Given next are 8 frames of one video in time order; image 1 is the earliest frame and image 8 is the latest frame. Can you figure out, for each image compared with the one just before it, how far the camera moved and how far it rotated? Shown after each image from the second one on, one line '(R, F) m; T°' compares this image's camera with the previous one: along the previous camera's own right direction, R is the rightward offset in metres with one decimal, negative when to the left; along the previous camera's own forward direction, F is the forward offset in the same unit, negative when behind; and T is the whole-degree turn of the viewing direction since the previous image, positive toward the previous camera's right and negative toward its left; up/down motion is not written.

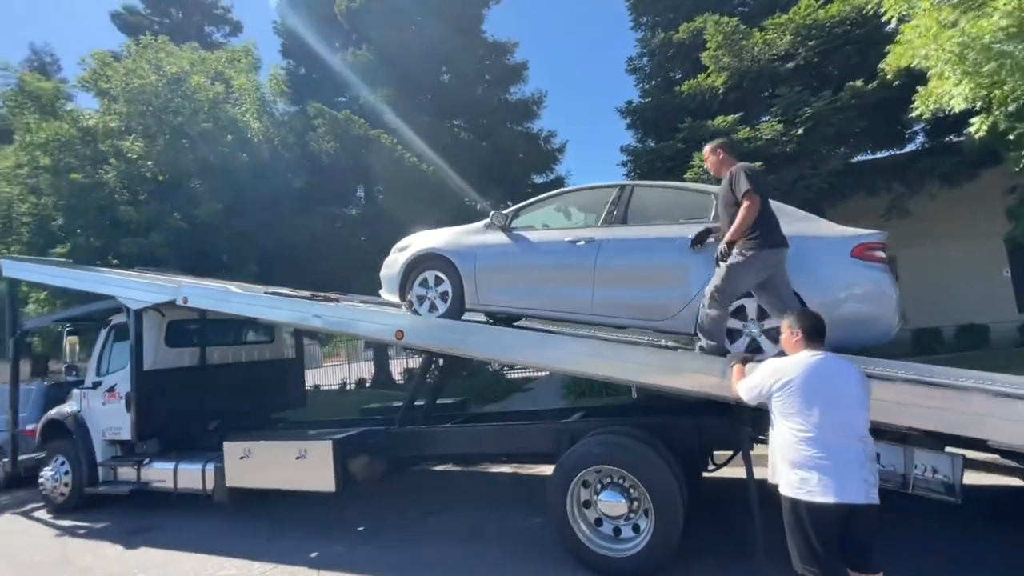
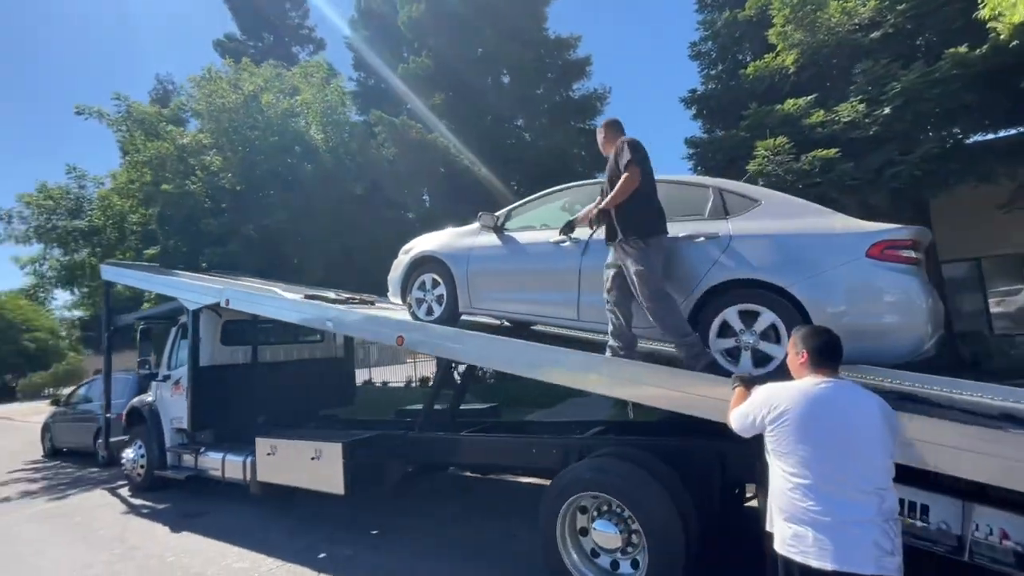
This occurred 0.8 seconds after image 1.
(+1.0, +0.2) m; -11°
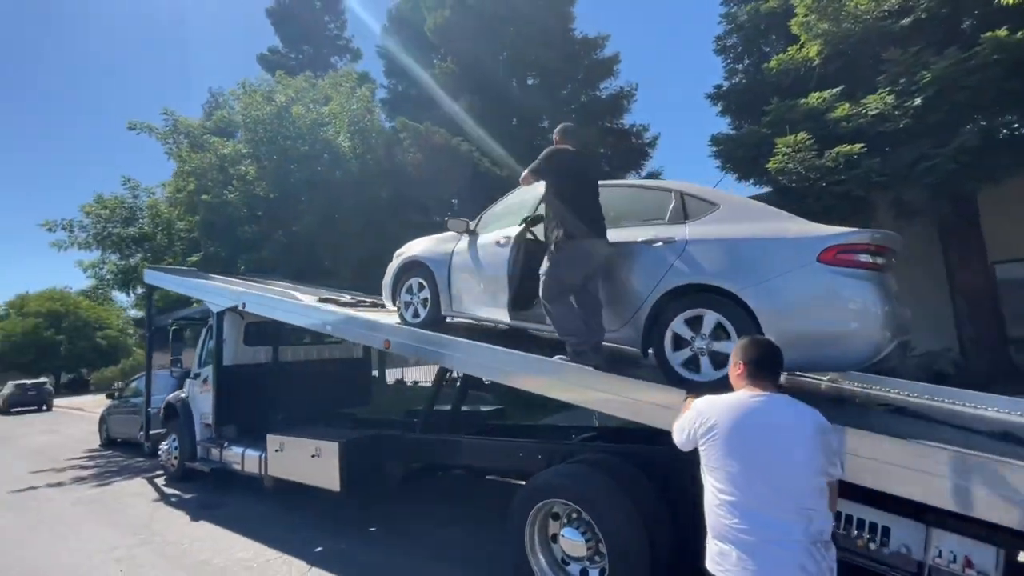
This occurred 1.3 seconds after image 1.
(+0.7, 0.0) m; -6°
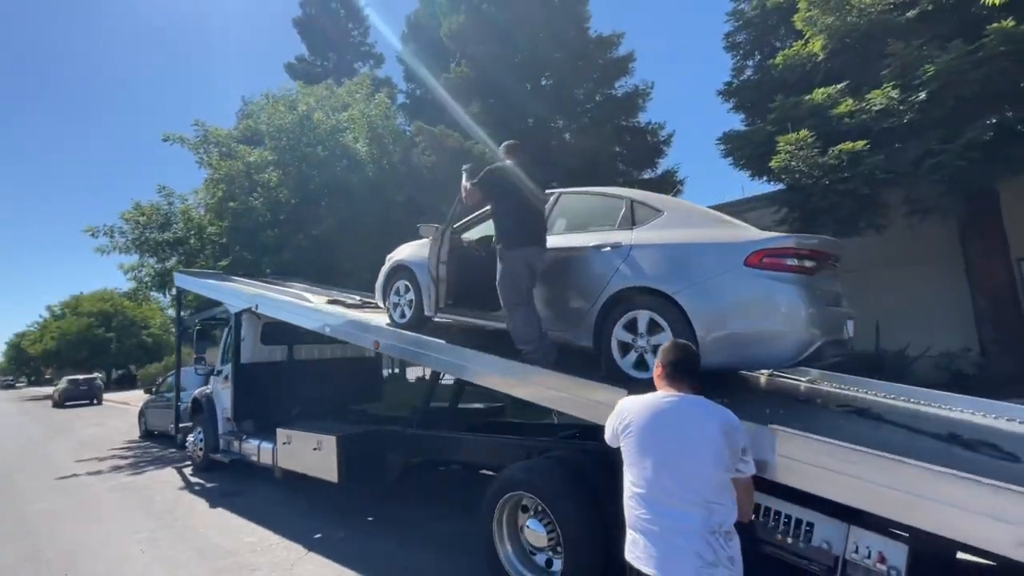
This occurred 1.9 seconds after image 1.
(+0.5, -0.2) m; -4°
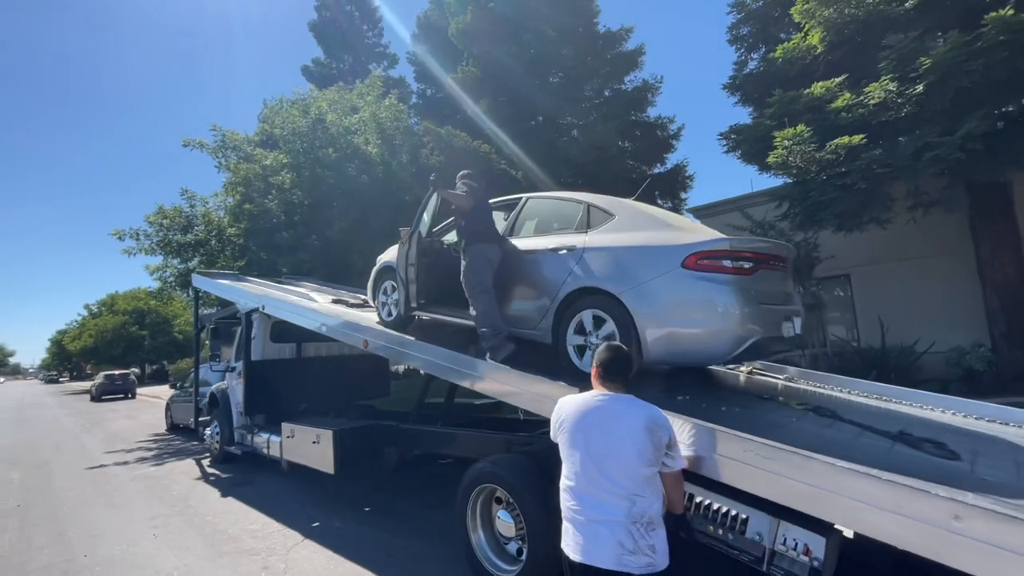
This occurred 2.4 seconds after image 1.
(+0.4, -0.2) m; -3°
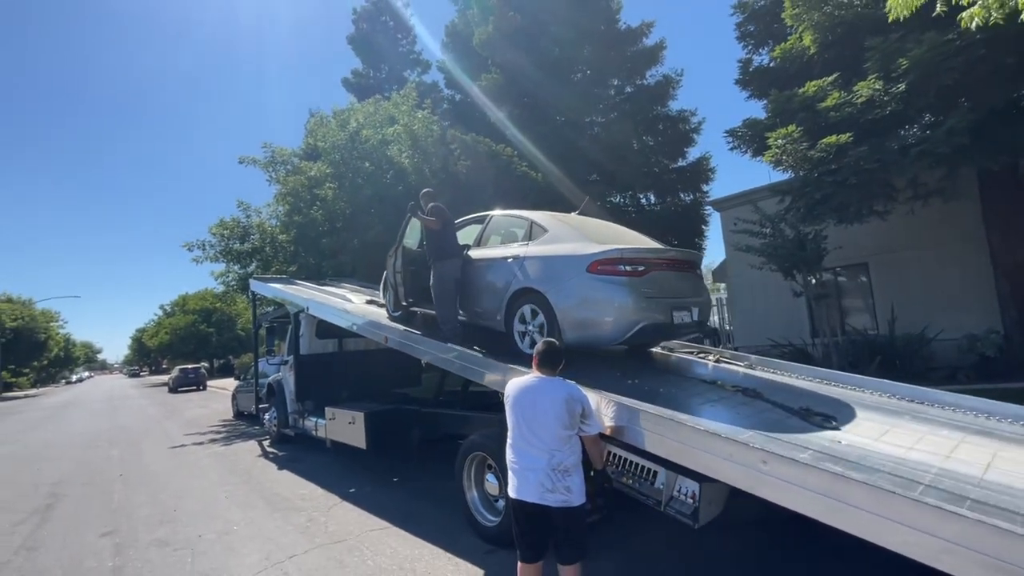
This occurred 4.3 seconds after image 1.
(+0.6, -1.0) m; -5°
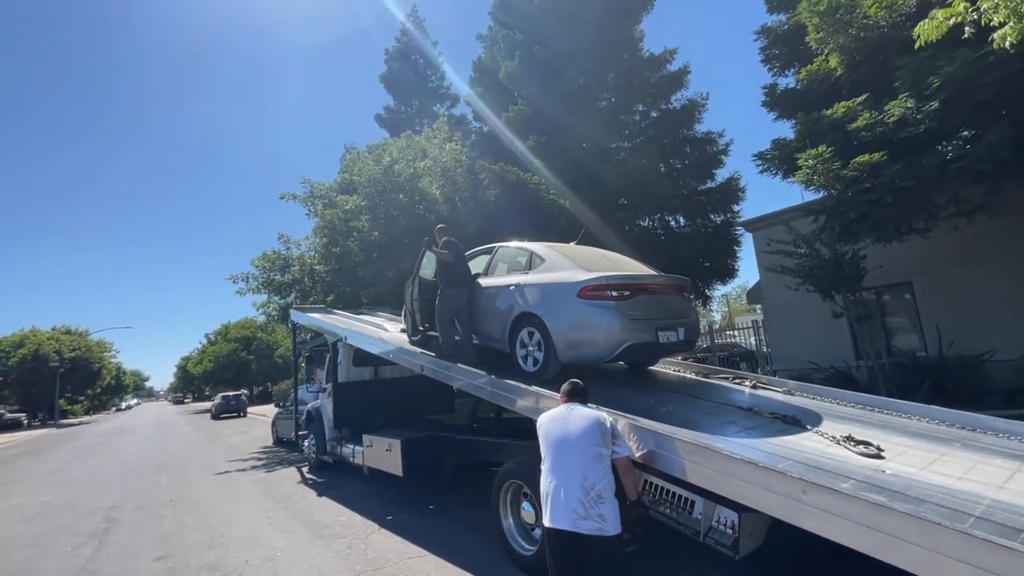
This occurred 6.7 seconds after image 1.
(0.0, 0.0) m; -3°
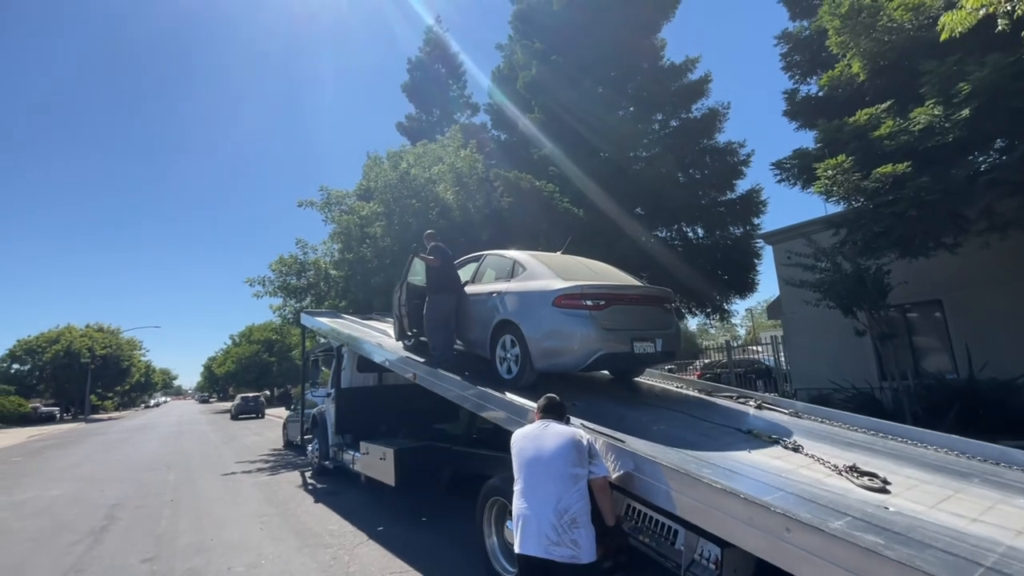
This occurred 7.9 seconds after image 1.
(+0.3, +0.3) m; -3°
